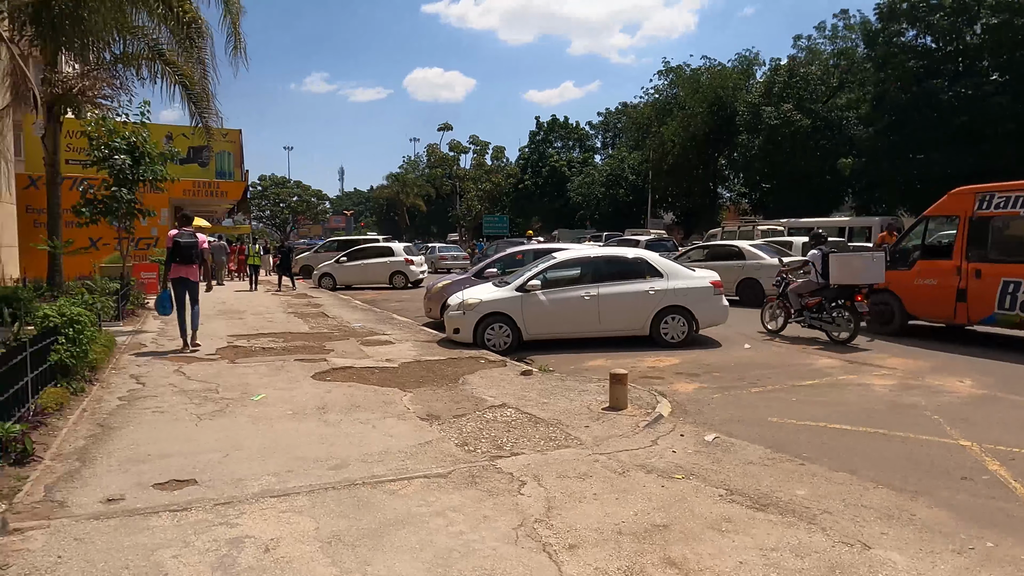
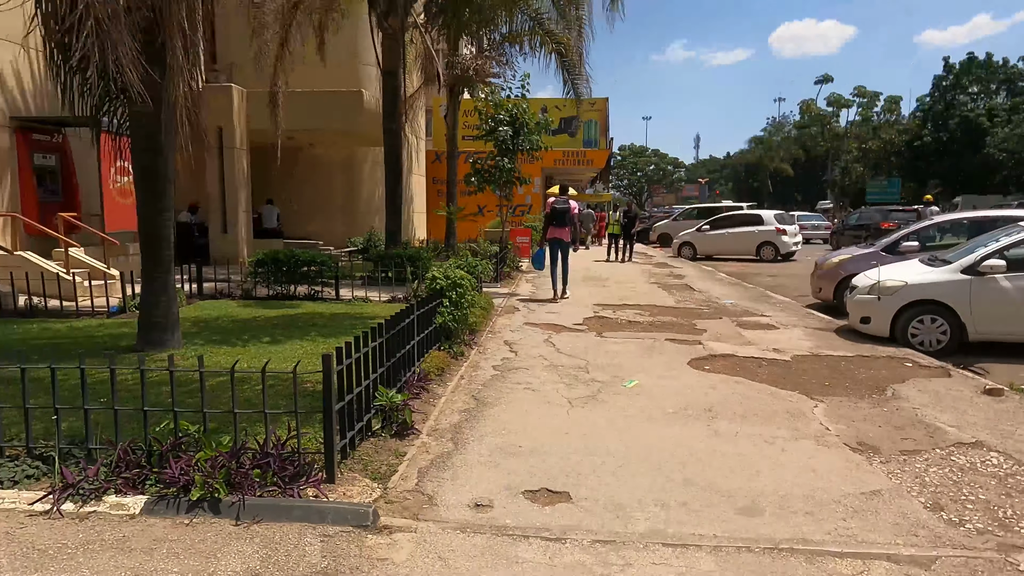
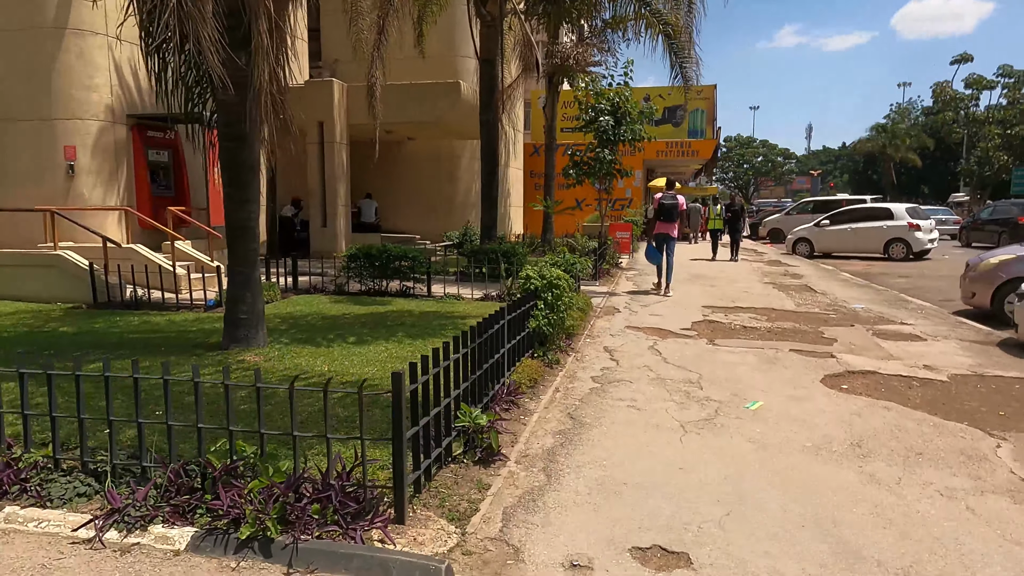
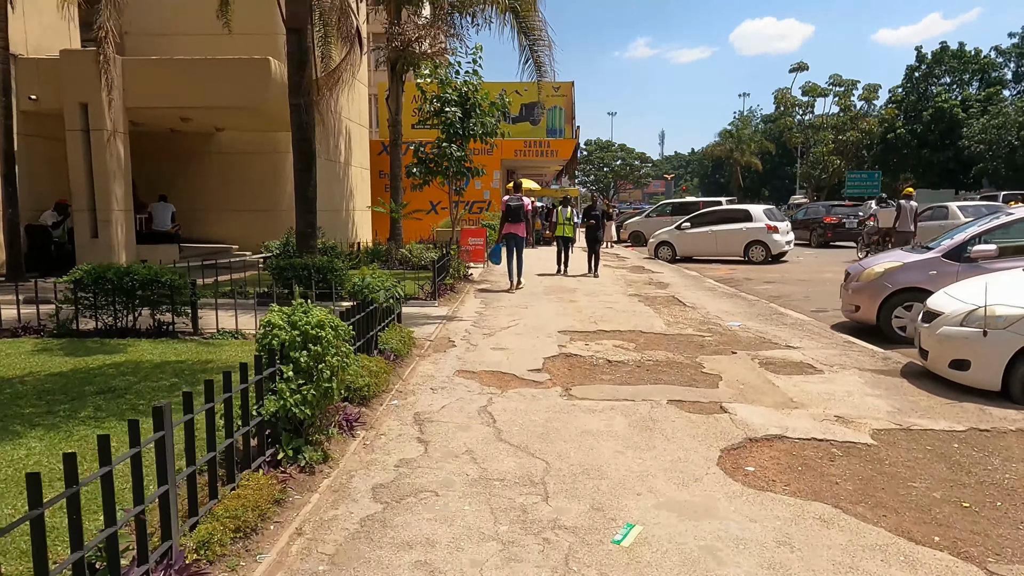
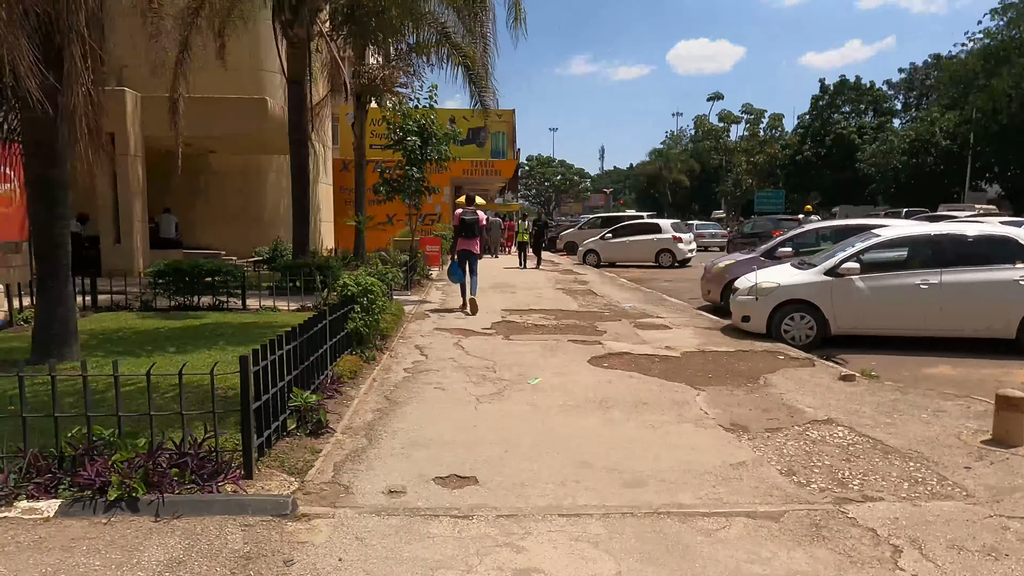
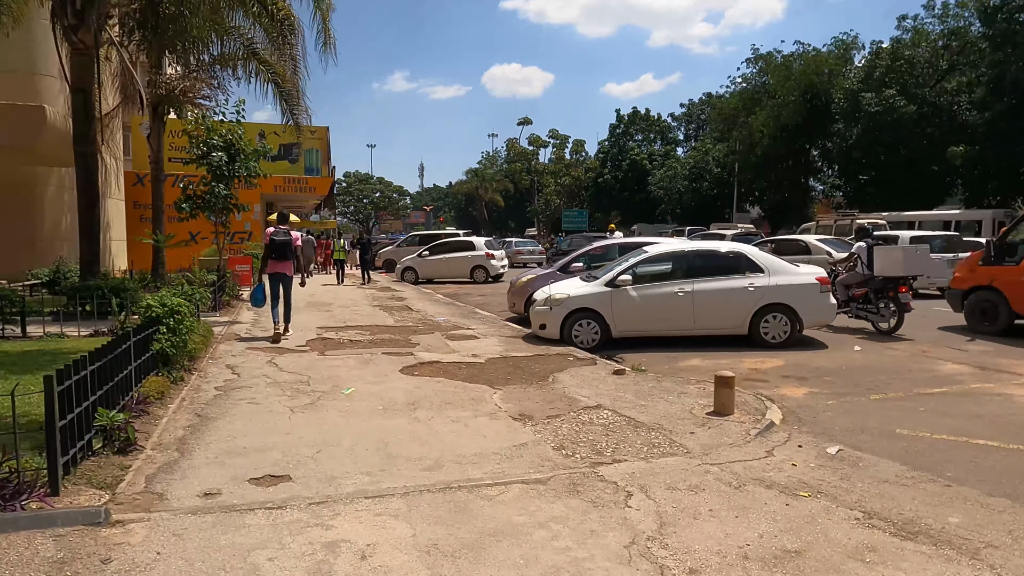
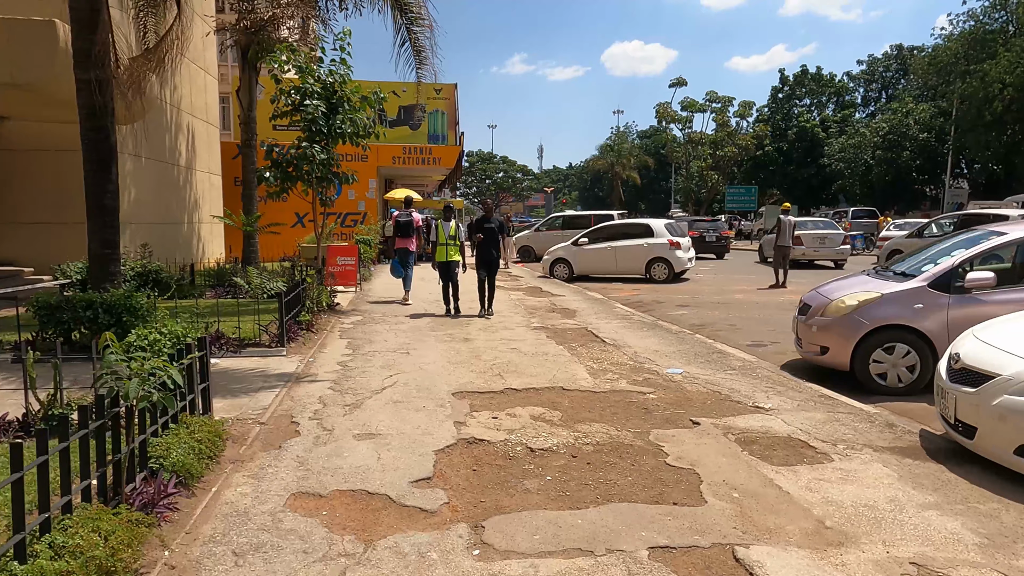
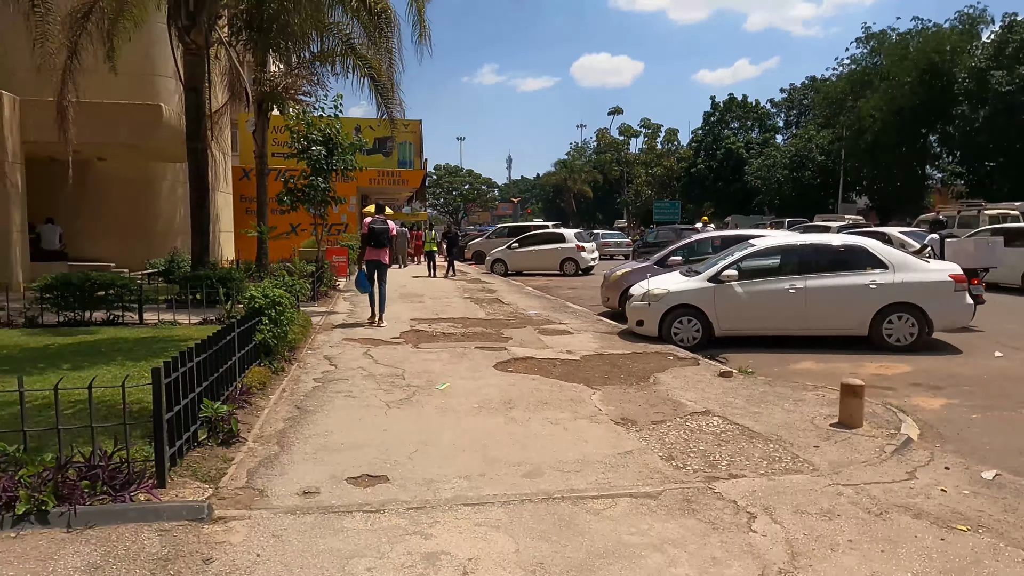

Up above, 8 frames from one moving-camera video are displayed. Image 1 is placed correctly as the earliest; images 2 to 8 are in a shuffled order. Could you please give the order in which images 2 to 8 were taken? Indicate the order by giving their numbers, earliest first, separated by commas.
6, 8, 5, 2, 3, 4, 7
